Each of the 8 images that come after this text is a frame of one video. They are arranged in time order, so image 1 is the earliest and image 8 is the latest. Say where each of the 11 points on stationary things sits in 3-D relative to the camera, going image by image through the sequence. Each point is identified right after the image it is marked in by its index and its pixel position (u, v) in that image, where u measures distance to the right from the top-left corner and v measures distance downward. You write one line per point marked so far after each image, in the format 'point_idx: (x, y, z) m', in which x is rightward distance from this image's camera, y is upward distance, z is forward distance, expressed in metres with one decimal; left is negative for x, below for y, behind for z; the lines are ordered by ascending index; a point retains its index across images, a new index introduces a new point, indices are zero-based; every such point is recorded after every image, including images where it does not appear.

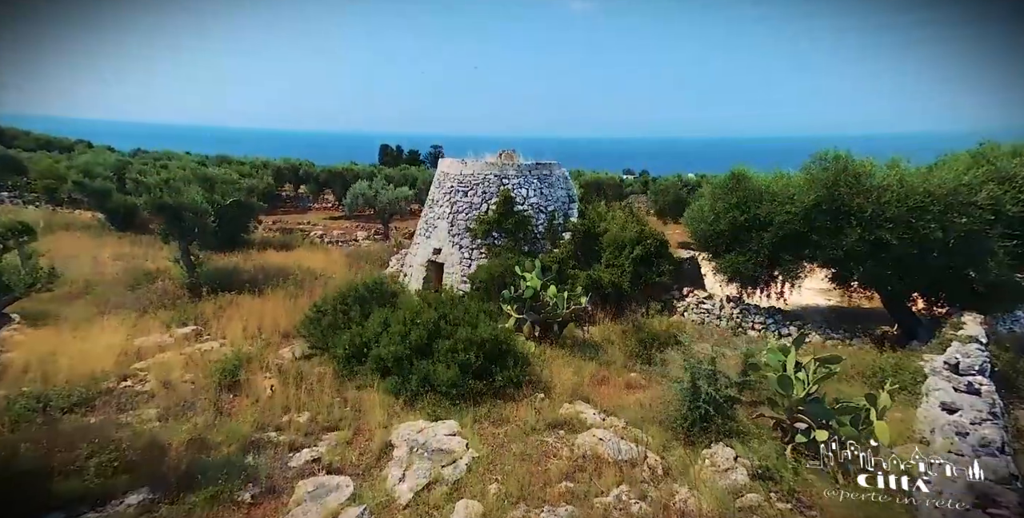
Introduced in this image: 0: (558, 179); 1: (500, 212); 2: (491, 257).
0: (+1.2, +2.0, +17.8) m
1: (-0.3, +1.1, +16.4) m
2: (-0.5, 0.0, +16.1) m
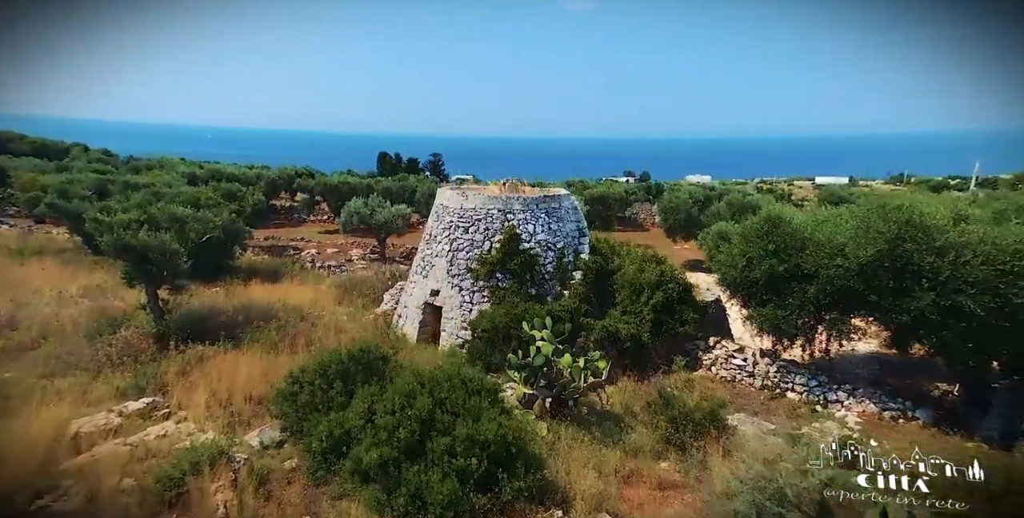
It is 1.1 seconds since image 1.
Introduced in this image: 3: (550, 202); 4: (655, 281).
0: (+1.3, +1.1, +16.1) m
1: (-0.1, +0.1, +14.8) m
2: (-0.4, -0.9, +14.5) m
3: (+0.9, +1.3, +15.7) m
4: (+2.9, -0.5, +13.6) m
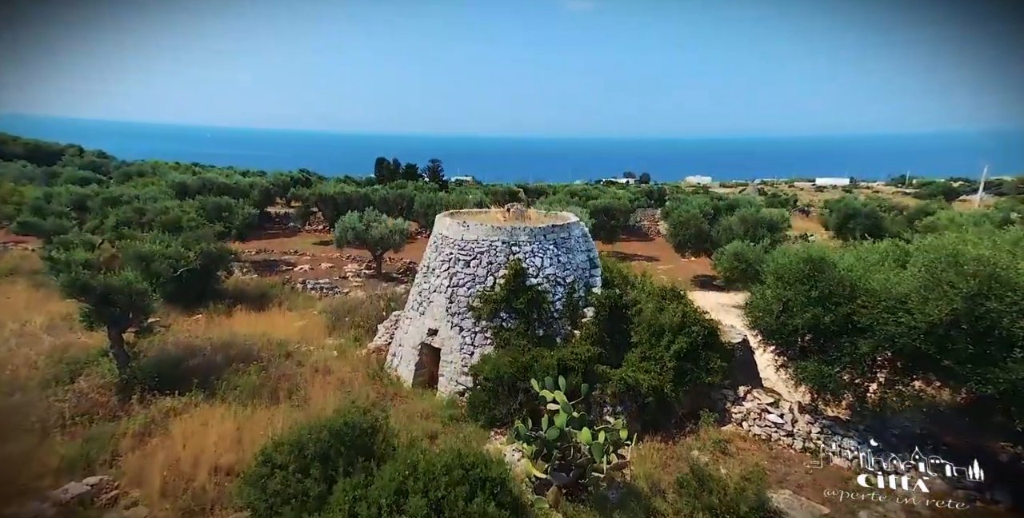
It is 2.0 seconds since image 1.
0: (+1.4, +0.4, +14.7) m
1: (0.0, -0.6, +13.3) m
2: (-0.3, -1.7, +13.0) m
3: (+1.0, +0.6, +14.2) m
4: (+3.0, -1.2, +12.1) m
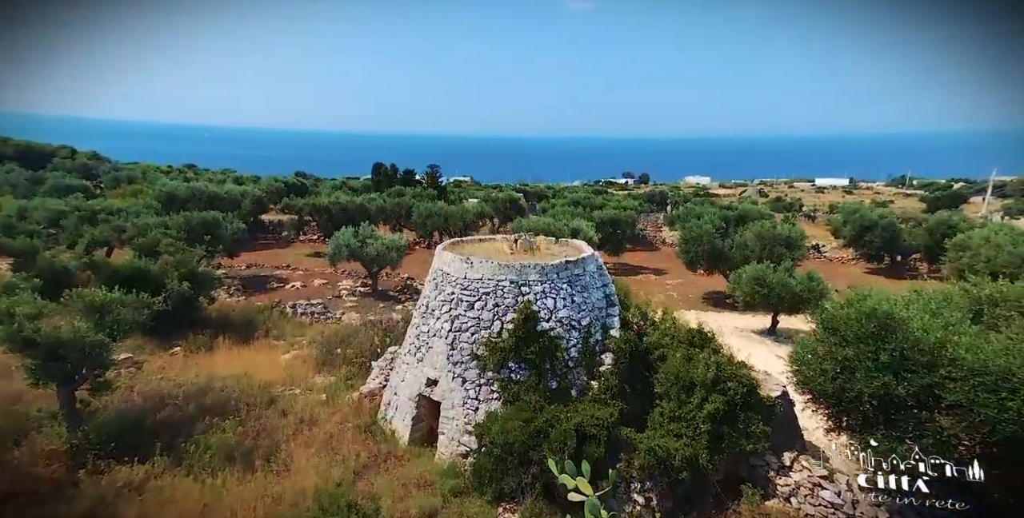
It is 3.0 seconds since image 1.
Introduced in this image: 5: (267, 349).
0: (+1.6, -0.3, +13.2) m
1: (+0.1, -1.3, +11.8) m
2: (-0.1, -2.4, +11.5) m
3: (+1.1, -0.2, +12.7) m
4: (+3.1, -1.9, +10.6) m
5: (-6.6, -2.5, +18.1) m
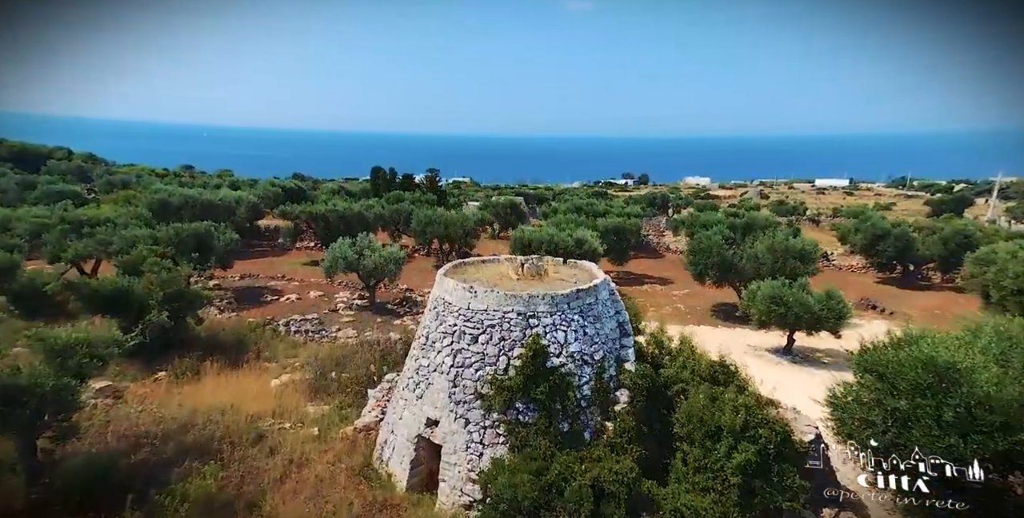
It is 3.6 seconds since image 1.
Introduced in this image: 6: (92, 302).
0: (+1.7, -0.8, +12.2) m
1: (+0.3, -1.8, +10.8) m
2: (0.0, -2.9, +10.5) m
3: (+1.2, -0.7, +11.7) m
4: (+3.3, -2.4, +9.6) m
5: (-6.5, -2.9, +17.1) m
6: (-10.6, -1.1, +17.1) m
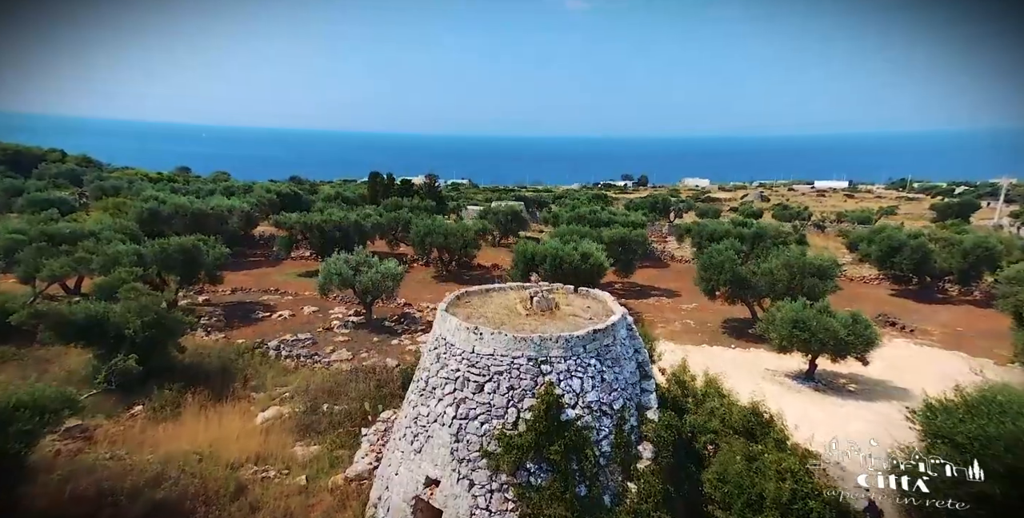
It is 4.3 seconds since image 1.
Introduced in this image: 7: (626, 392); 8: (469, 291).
0: (+1.8, -1.4, +10.9) m
1: (+0.4, -2.4, +9.5) m
2: (+0.2, -3.5, +9.2) m
3: (+1.4, -1.2, +10.4) m
4: (+3.4, -3.0, +8.3) m
5: (-6.4, -3.5, +15.9) m
6: (-10.5, -1.7, +15.8) m
7: (+1.8, -2.1, +10.5) m
8: (-0.9, -0.7, +13.4) m
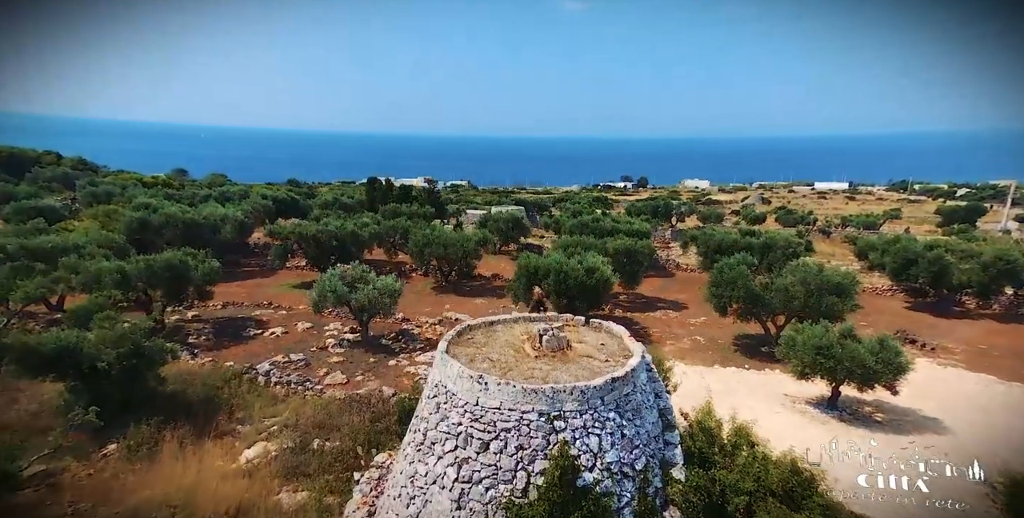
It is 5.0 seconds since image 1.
0: (+1.9, -2.0, +9.8) m
1: (+0.5, -2.9, +8.4) m
2: (+0.3, -4.0, +8.1) m
3: (+1.5, -1.8, +9.3) m
4: (+3.5, -3.5, +7.2) m
5: (-6.2, -4.1, +14.7) m
6: (-10.4, -2.2, +14.6) m
7: (+1.9, -2.6, +9.3) m
8: (-0.8, -1.2, +12.2) m
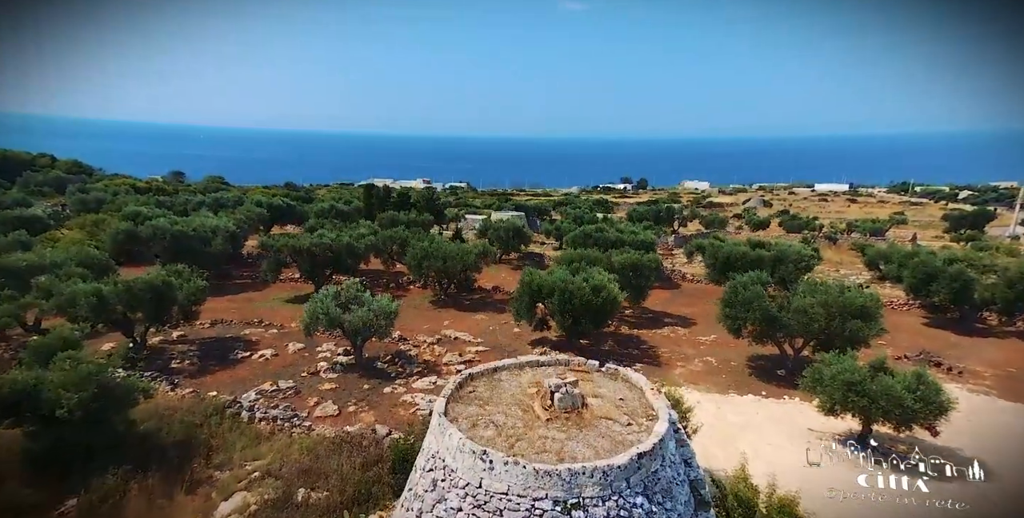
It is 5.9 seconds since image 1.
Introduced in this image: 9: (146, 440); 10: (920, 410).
0: (+2.0, -2.6, +8.4) m
1: (+0.6, -3.6, +7.0) m
2: (+0.4, -4.6, +6.7) m
3: (+1.6, -2.4, +7.9) m
4: (+3.6, -4.2, +5.8) m
5: (-6.1, -4.7, +13.3) m
6: (-10.3, -2.9, +13.2) m
7: (+2.0, -3.3, +7.9) m
8: (-0.7, -1.9, +10.8) m
9: (-8.1, -4.1, +14.6) m
10: (+9.2, -3.4, +15.2) m
